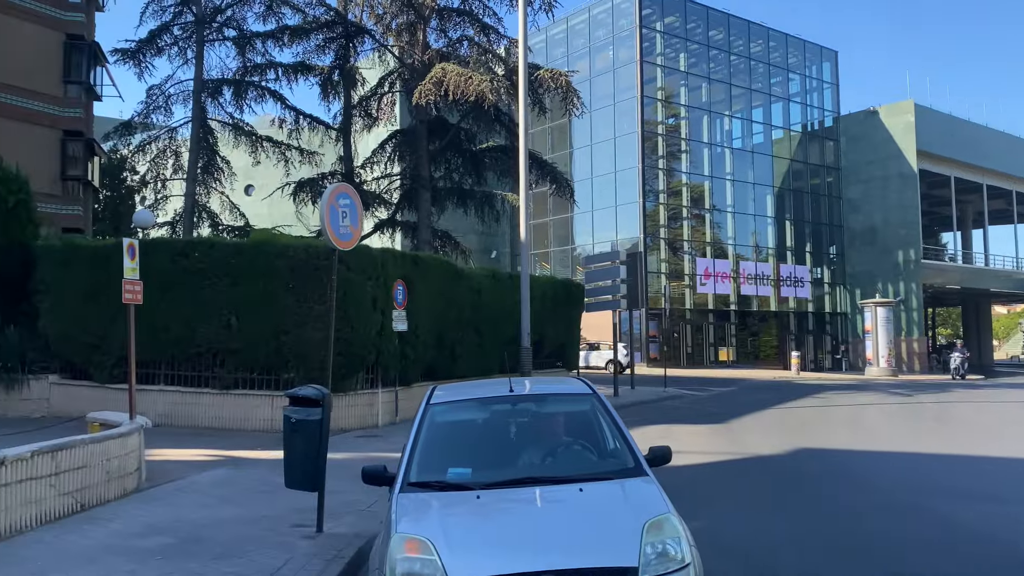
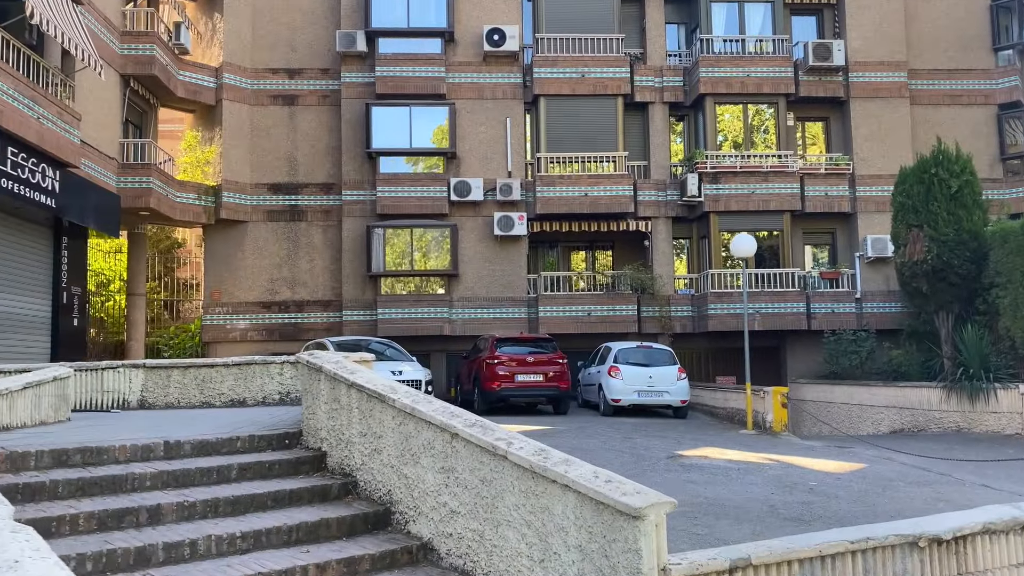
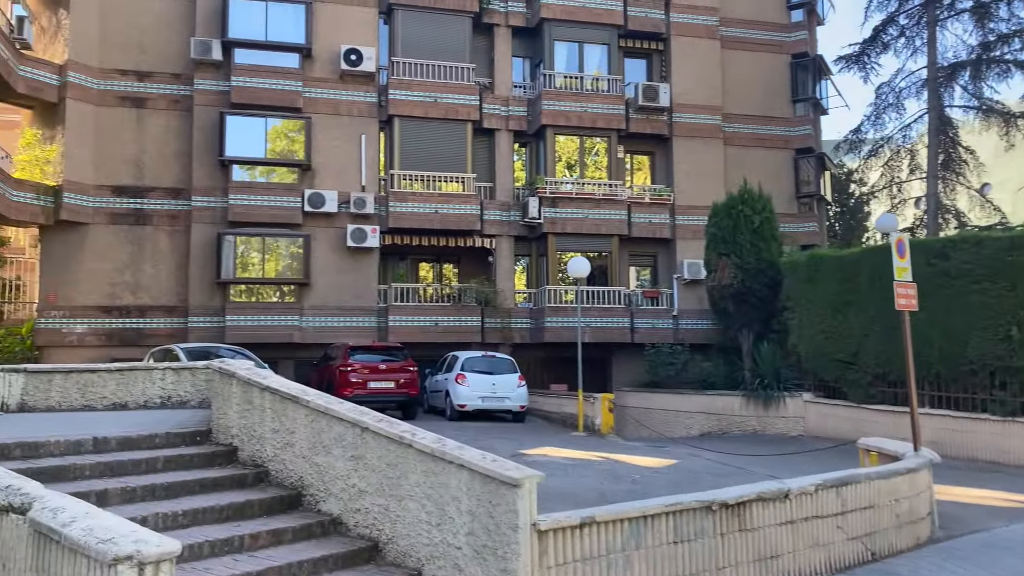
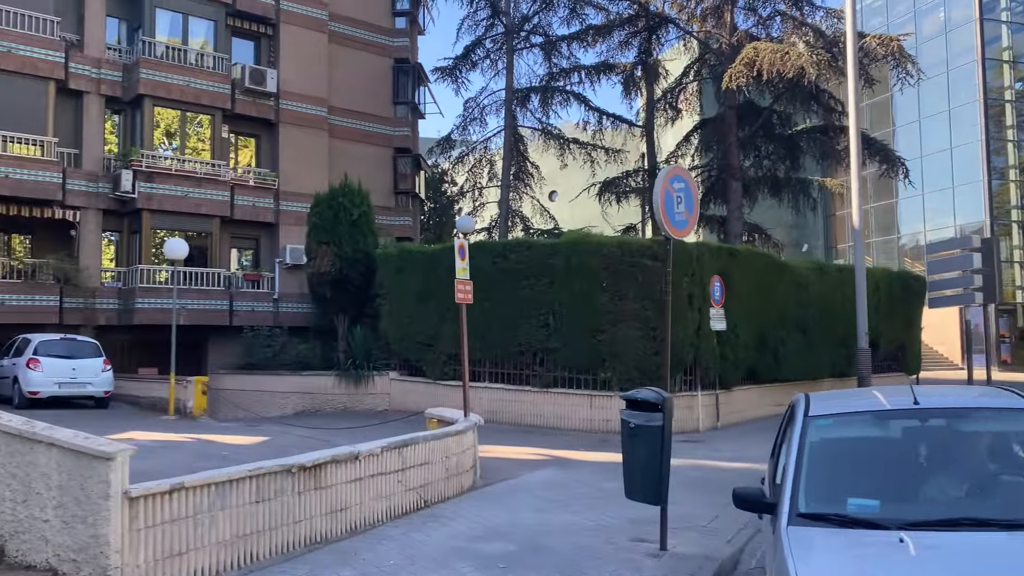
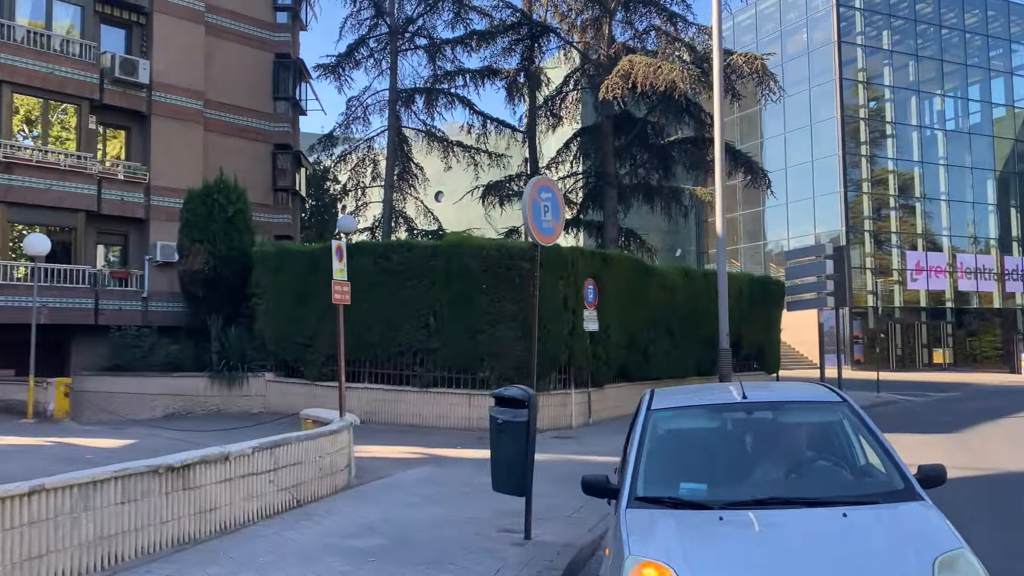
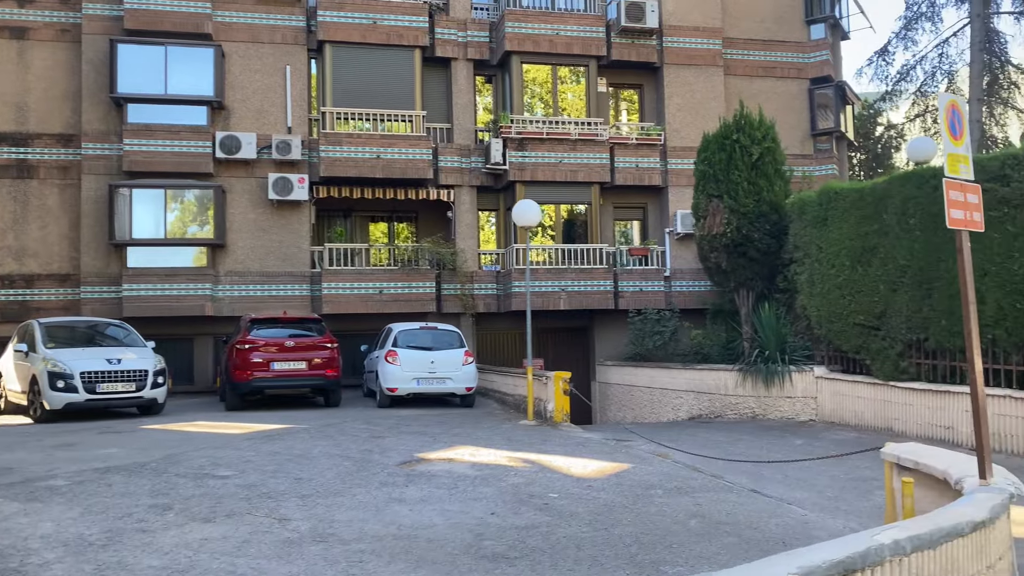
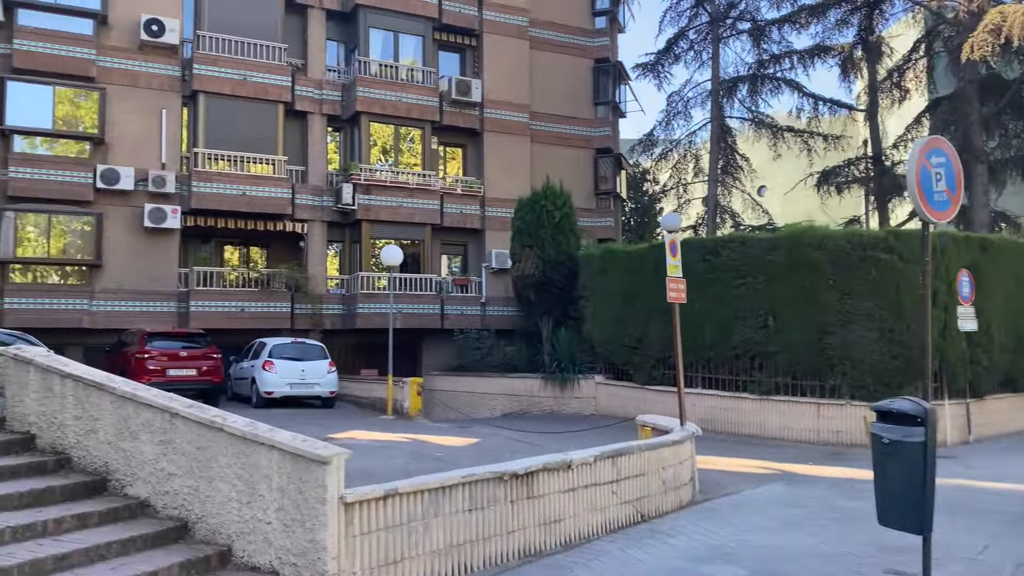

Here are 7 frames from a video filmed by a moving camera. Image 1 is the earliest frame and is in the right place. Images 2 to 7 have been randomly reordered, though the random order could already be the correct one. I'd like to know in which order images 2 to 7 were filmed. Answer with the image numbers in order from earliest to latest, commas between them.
5, 4, 7, 3, 2, 6
